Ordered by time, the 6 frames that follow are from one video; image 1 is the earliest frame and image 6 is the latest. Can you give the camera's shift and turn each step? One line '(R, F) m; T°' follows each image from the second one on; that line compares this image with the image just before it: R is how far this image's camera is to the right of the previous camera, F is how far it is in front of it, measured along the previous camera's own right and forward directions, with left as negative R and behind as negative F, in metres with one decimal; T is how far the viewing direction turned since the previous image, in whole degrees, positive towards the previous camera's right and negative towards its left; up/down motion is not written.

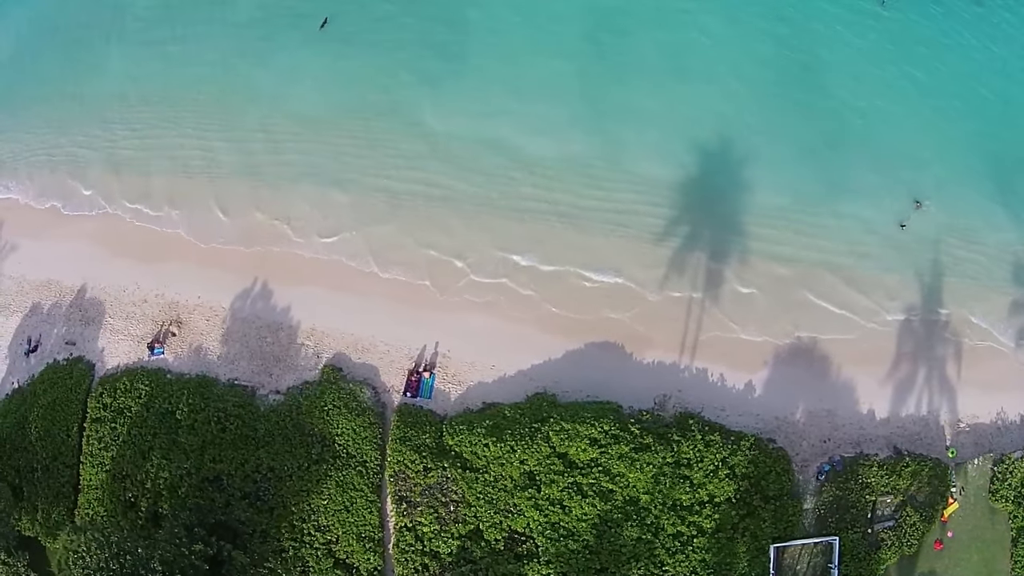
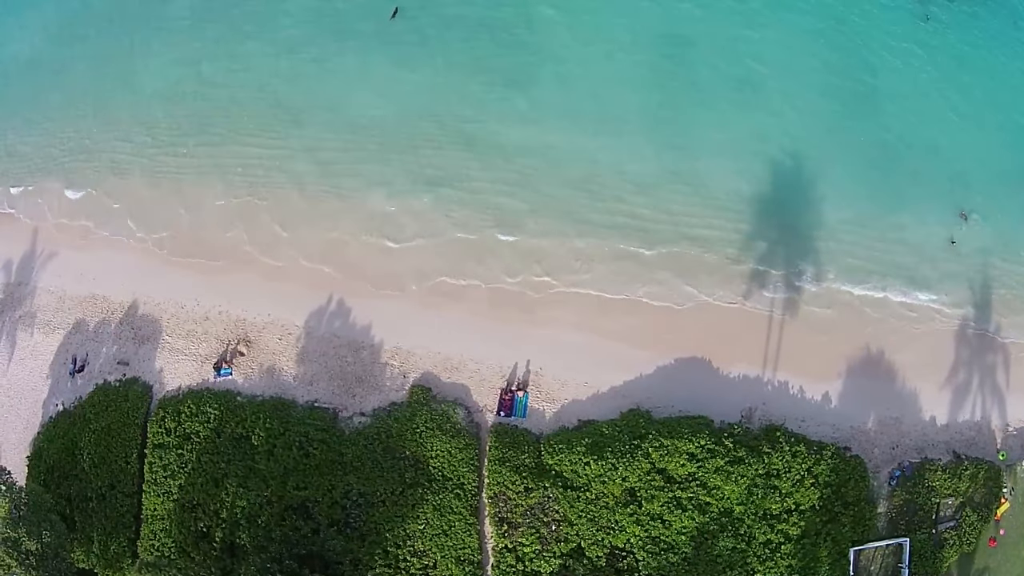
(-5.2, +0.3) m; +6°
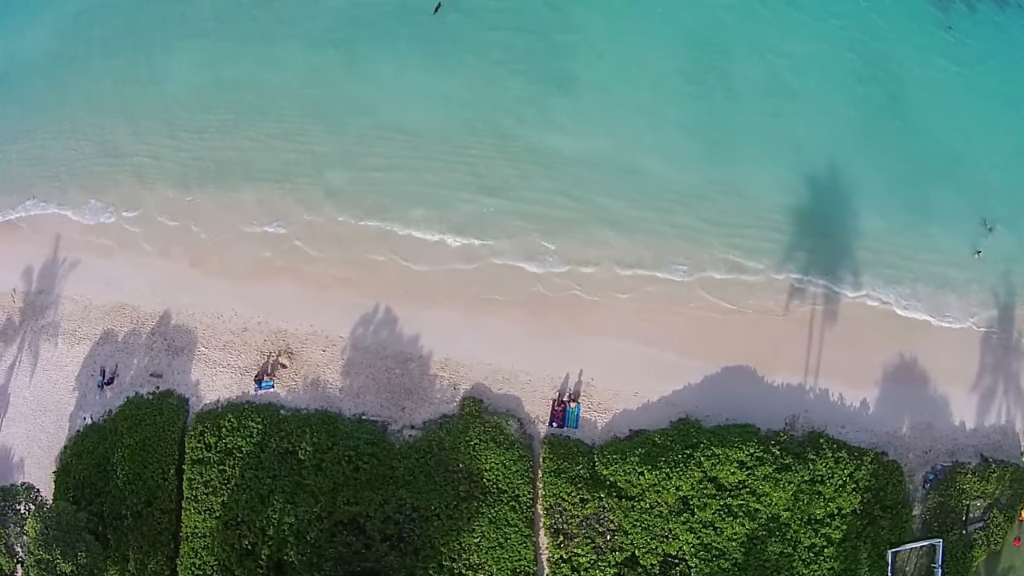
(-2.8, +0.2) m; +3°
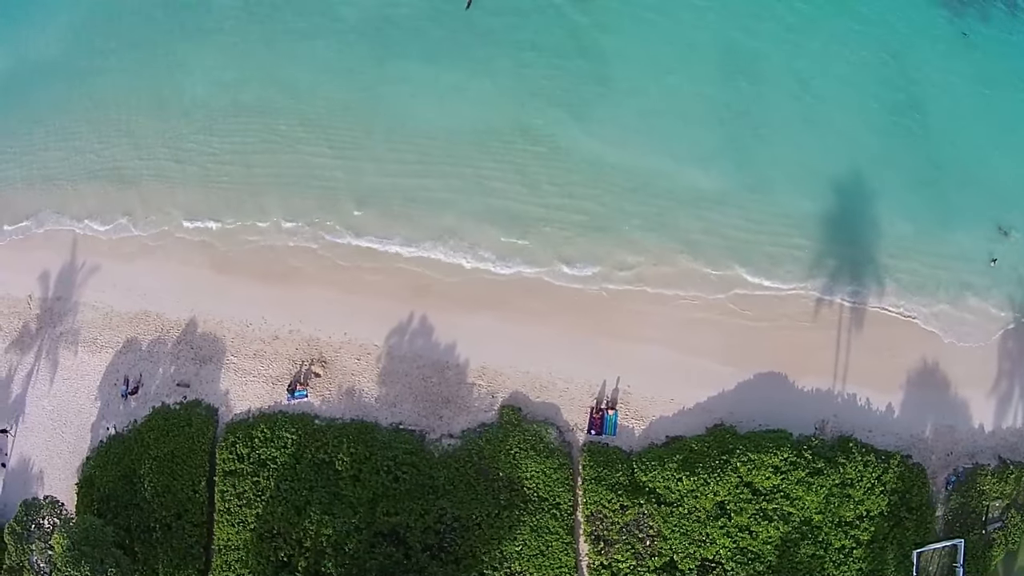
(-2.0, +0.1) m; +2°
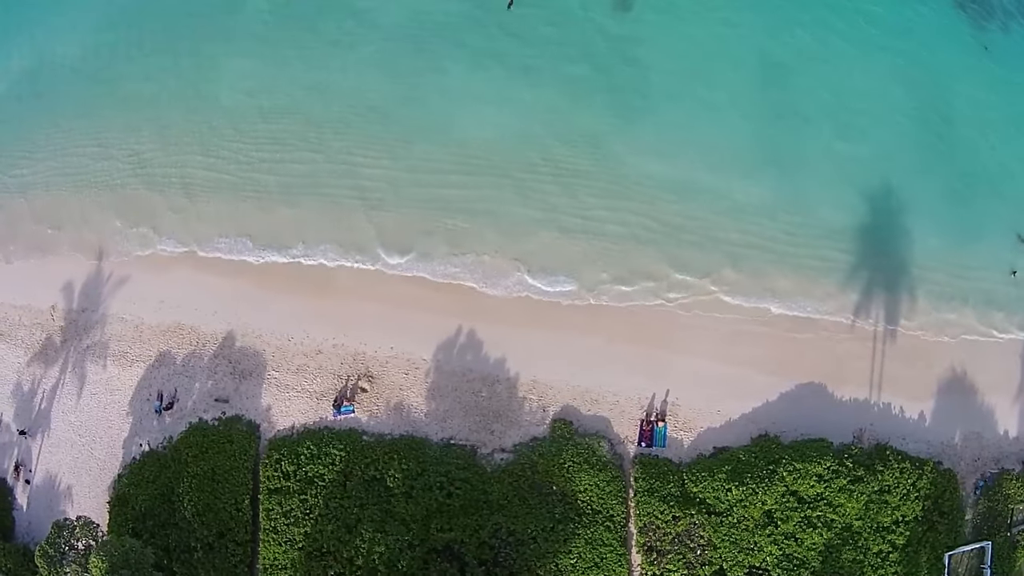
(-2.6, +0.2) m; +3°
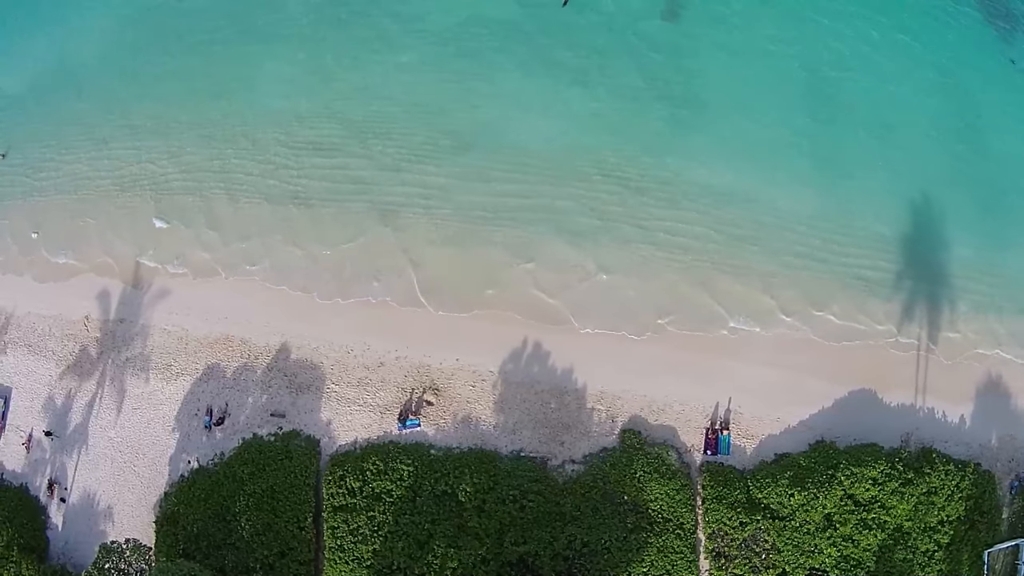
(-3.4, +0.3) m; +4°
